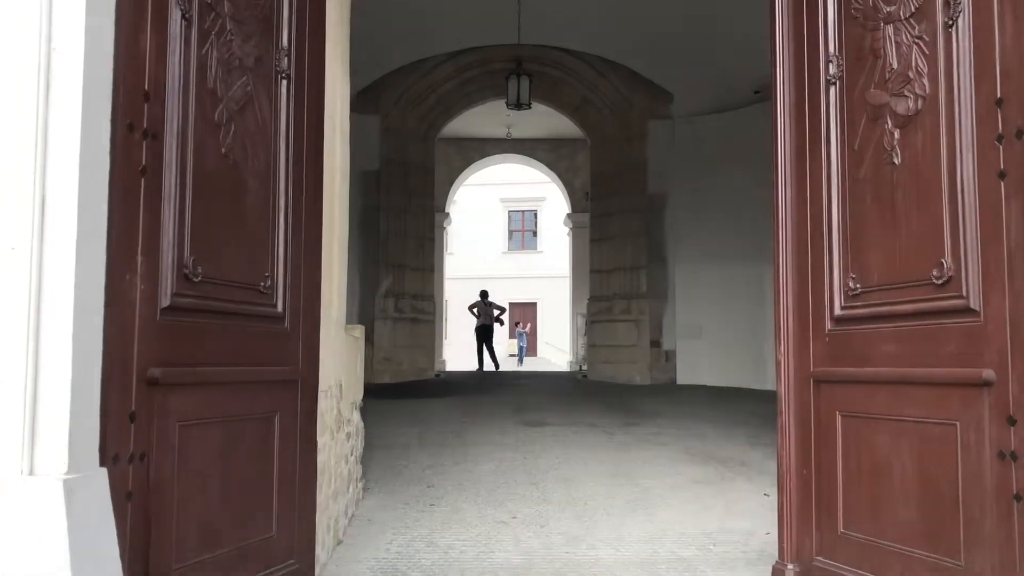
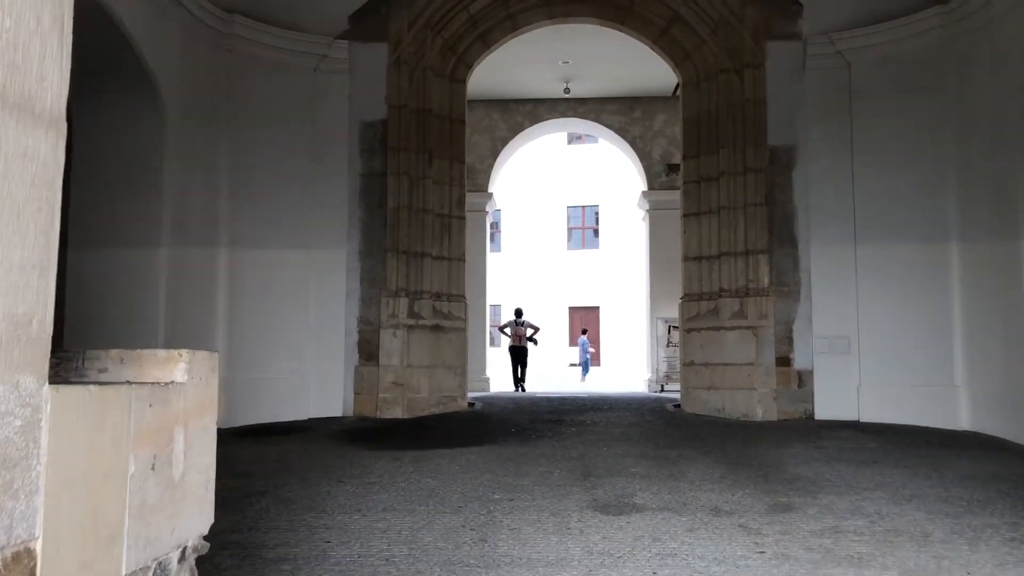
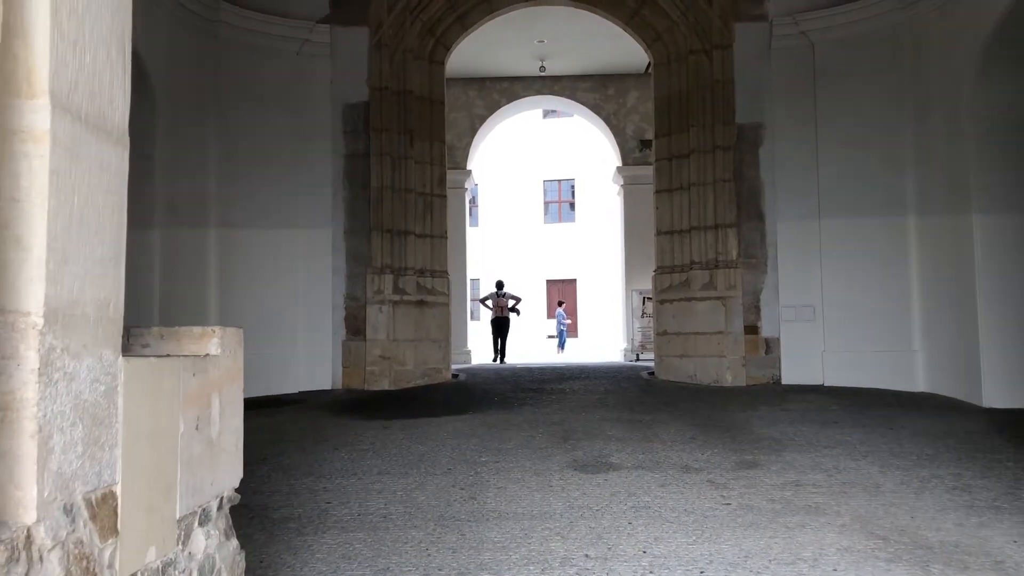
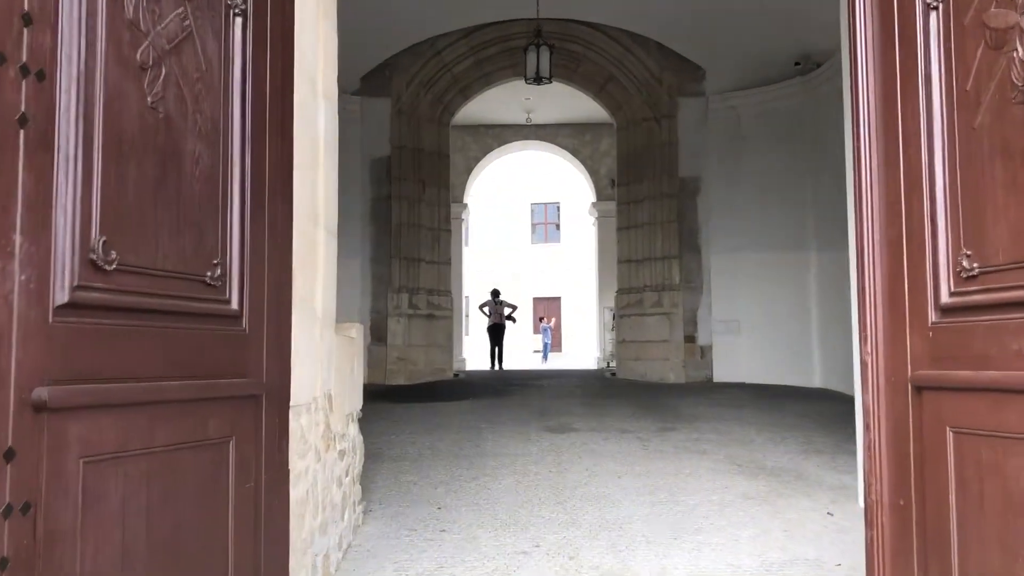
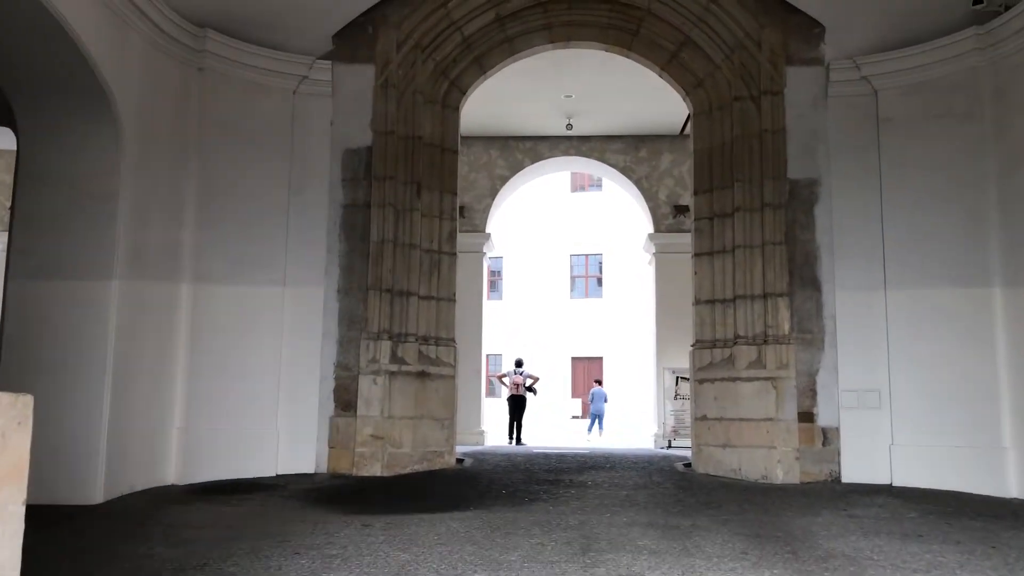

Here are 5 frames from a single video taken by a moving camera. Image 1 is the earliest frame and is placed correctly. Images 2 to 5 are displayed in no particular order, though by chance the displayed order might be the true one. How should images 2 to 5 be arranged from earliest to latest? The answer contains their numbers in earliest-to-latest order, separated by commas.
4, 3, 2, 5
